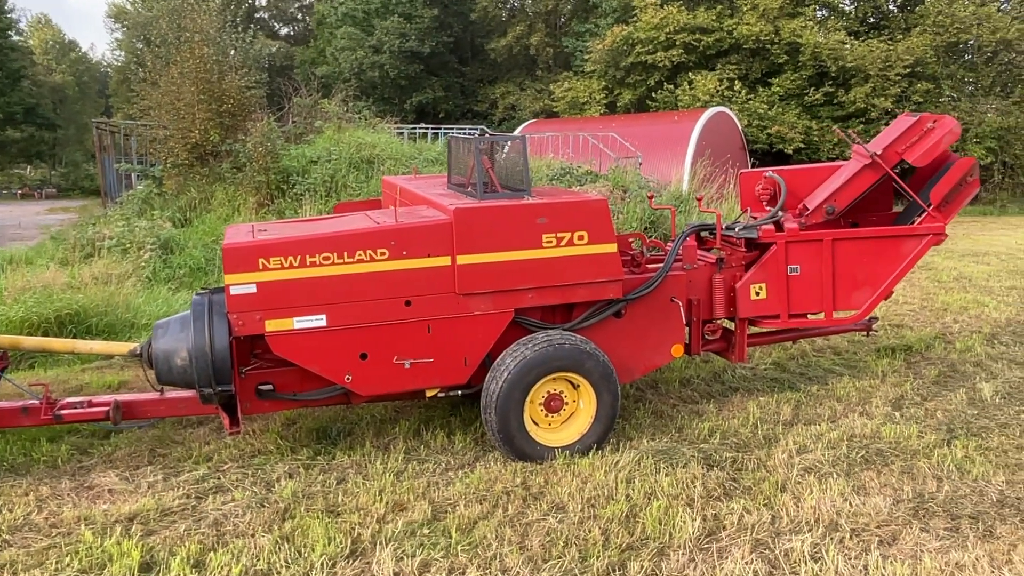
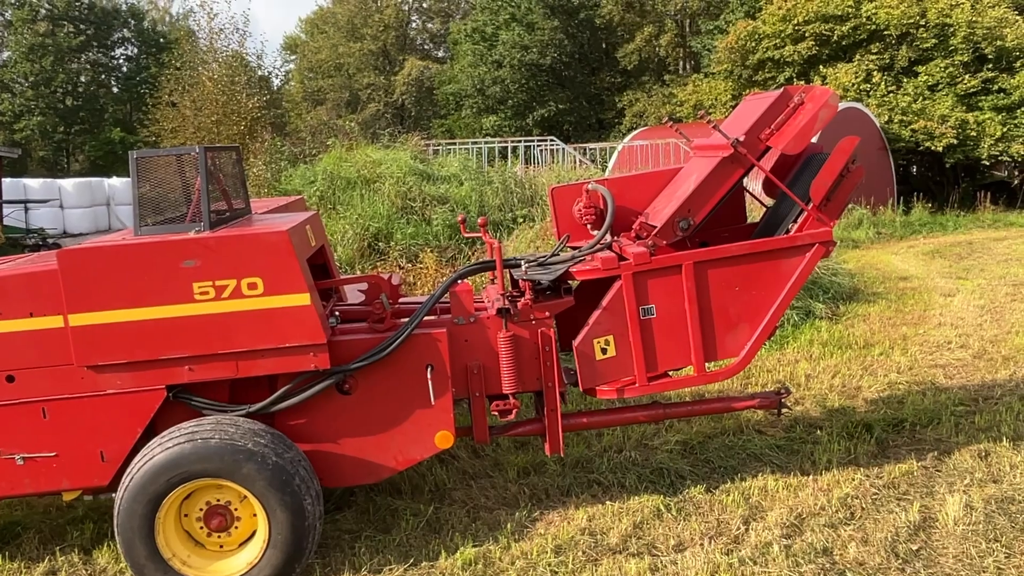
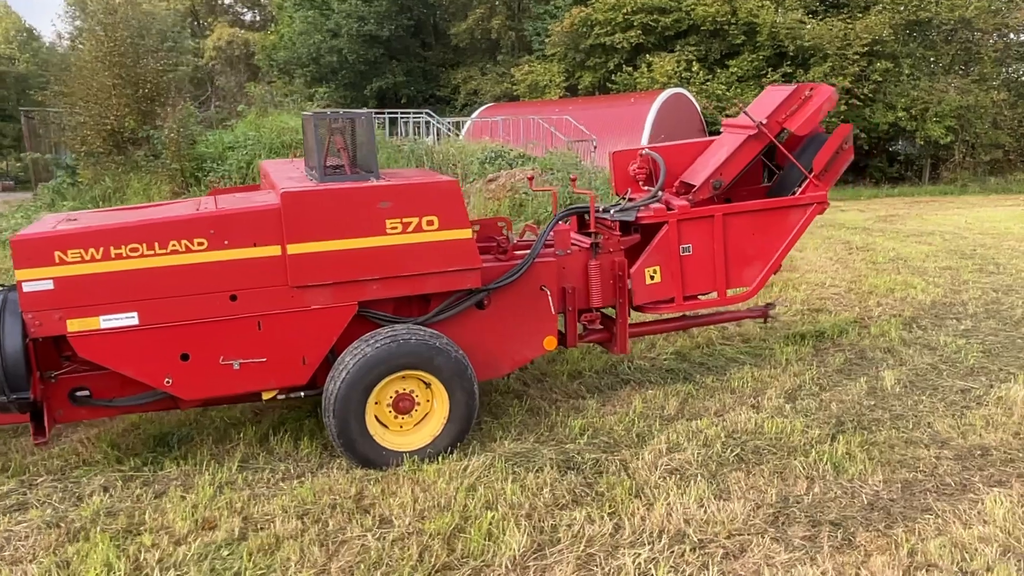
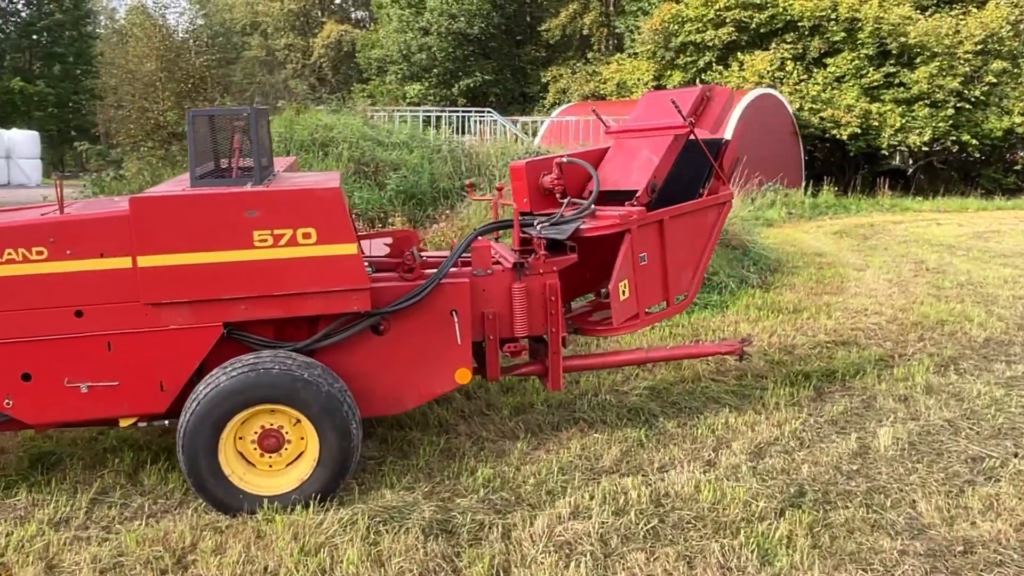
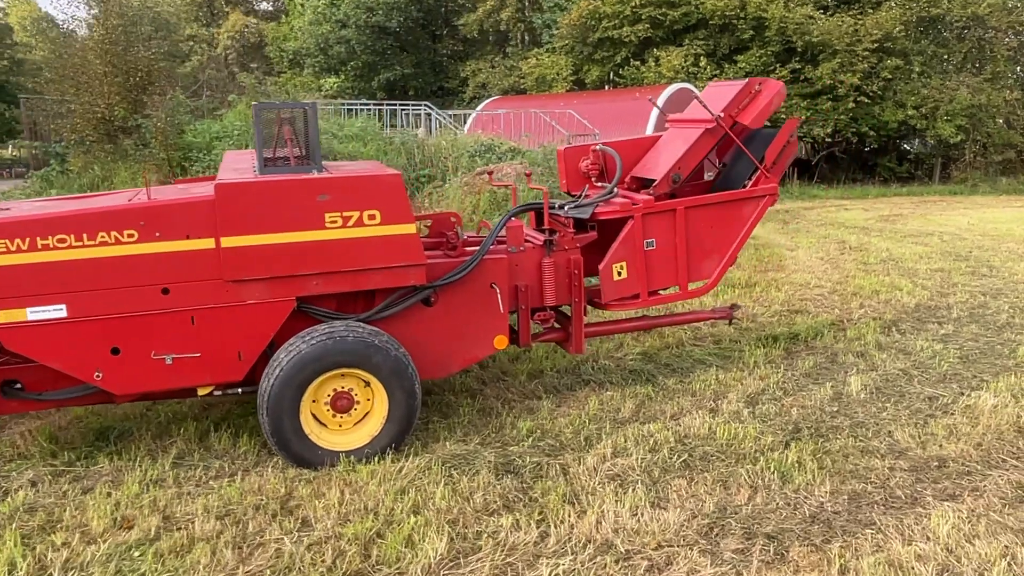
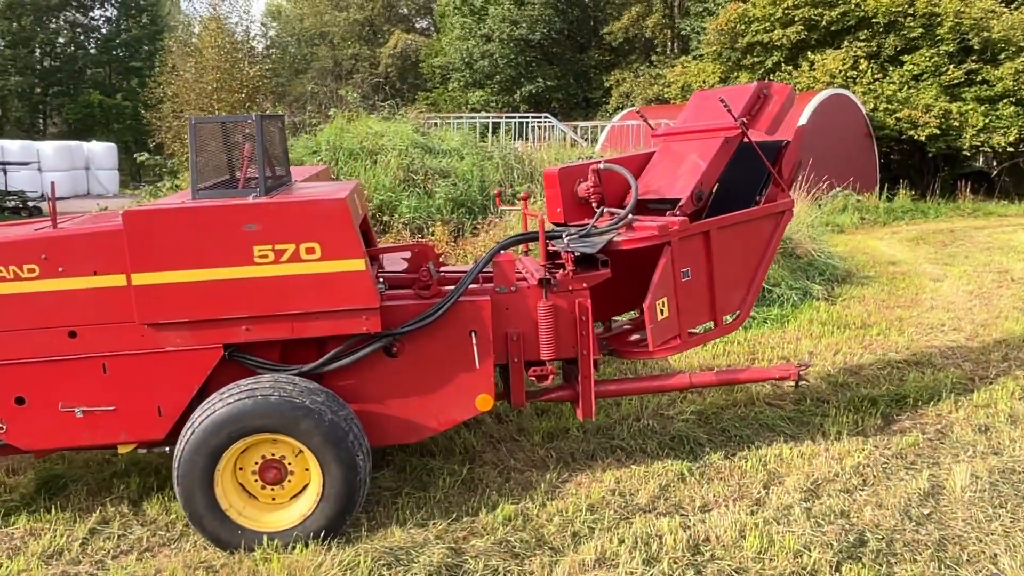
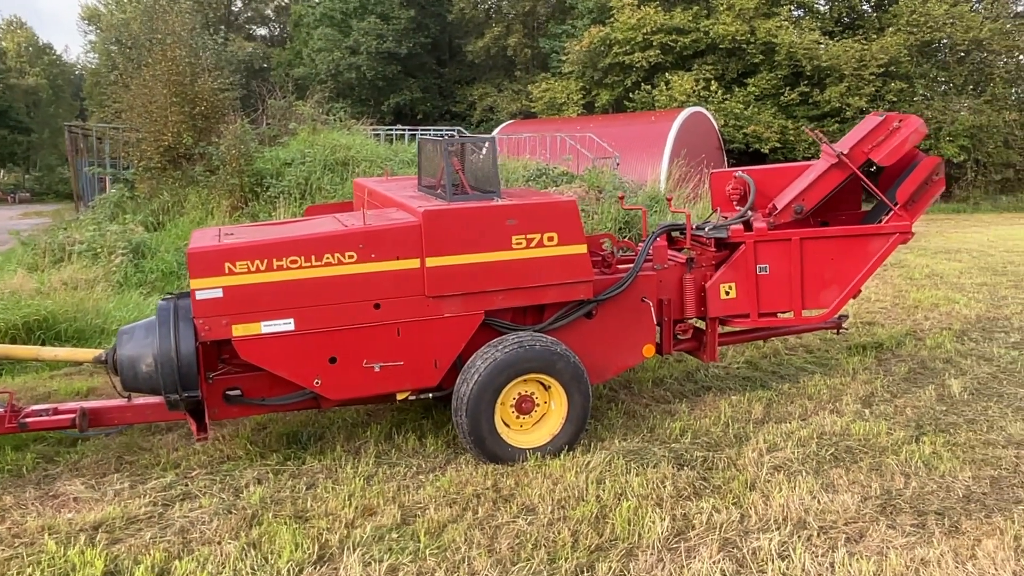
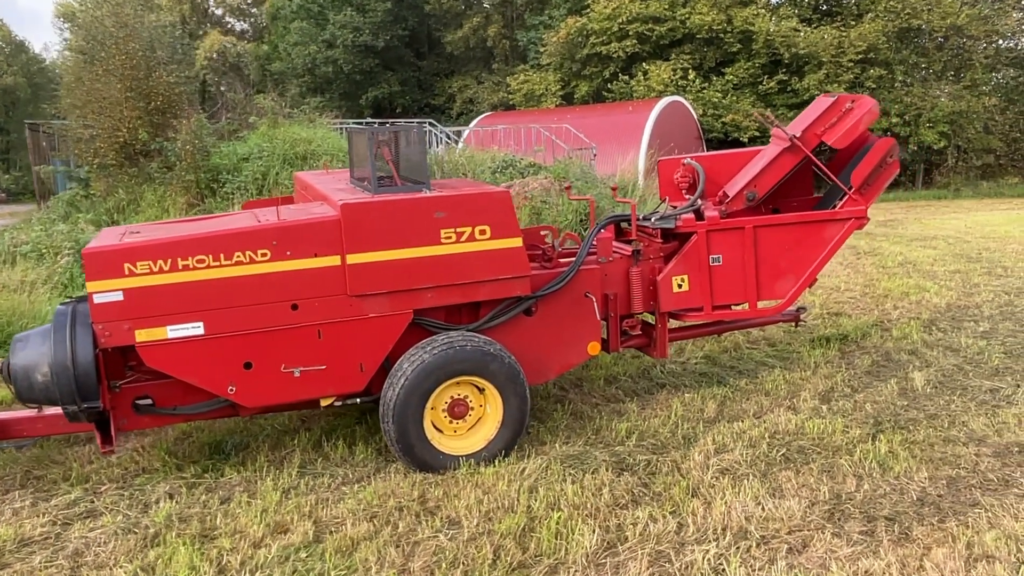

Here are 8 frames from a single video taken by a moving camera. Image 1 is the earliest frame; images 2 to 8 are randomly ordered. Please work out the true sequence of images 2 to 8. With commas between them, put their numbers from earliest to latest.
7, 8, 3, 5, 4, 6, 2
